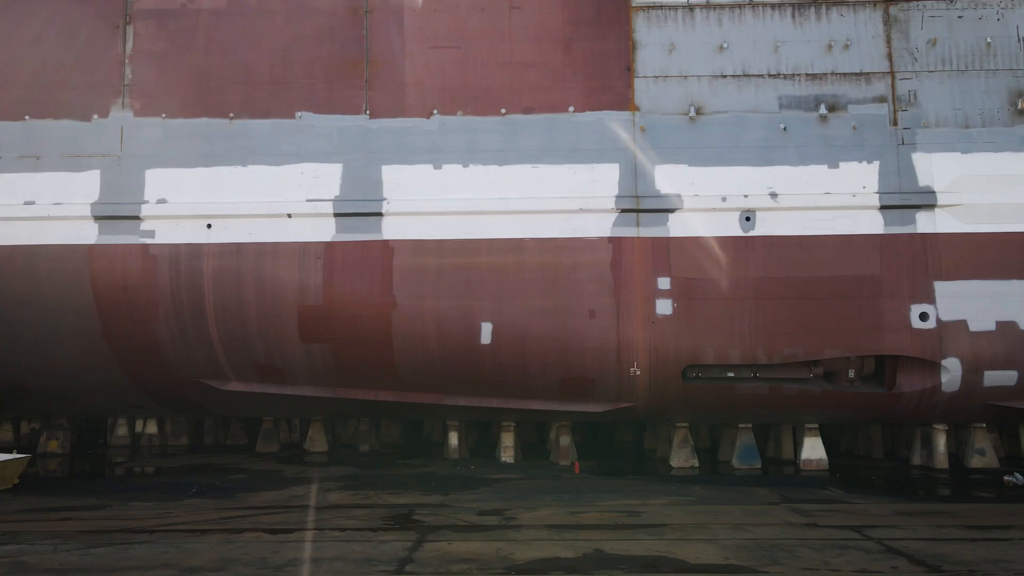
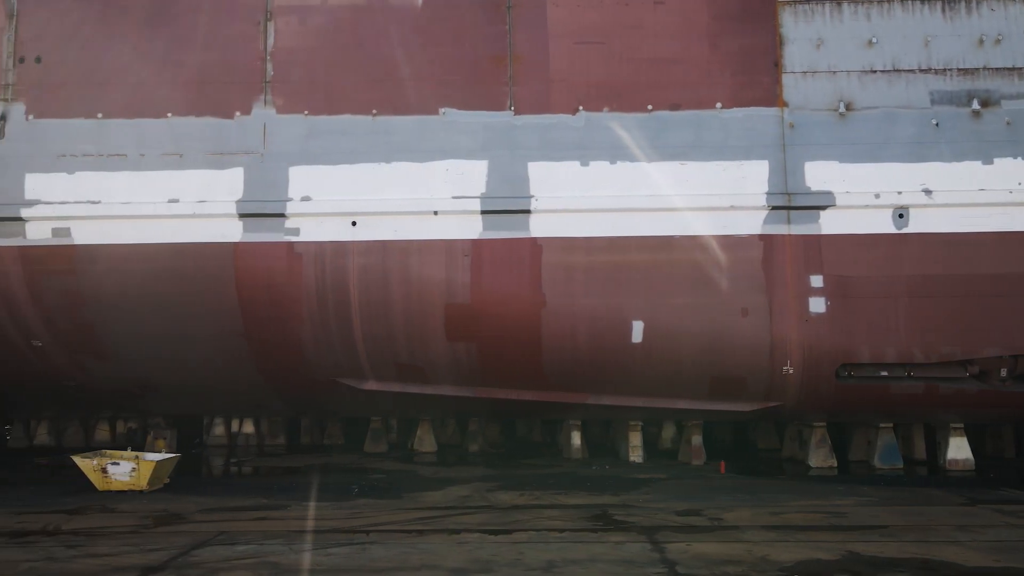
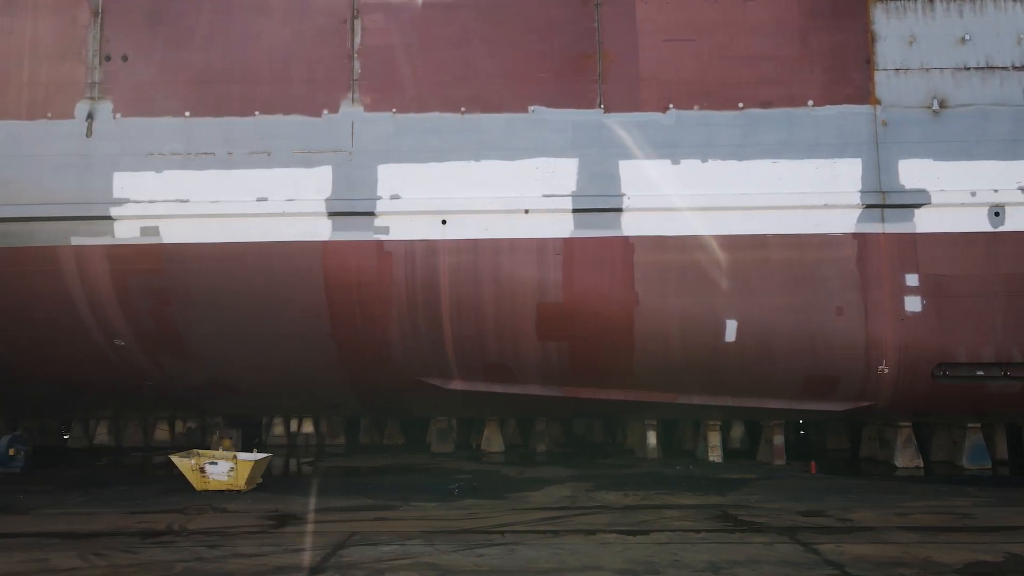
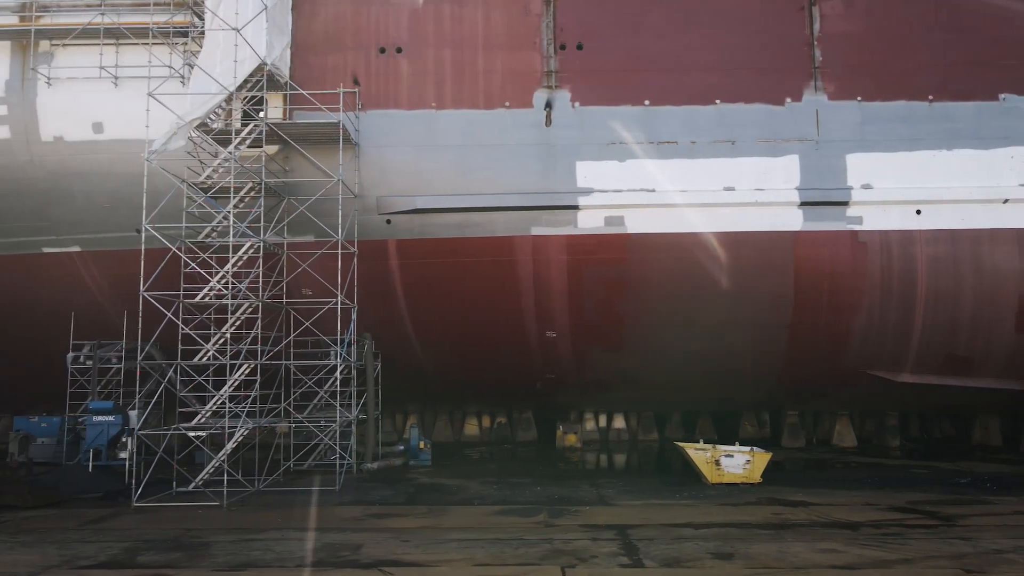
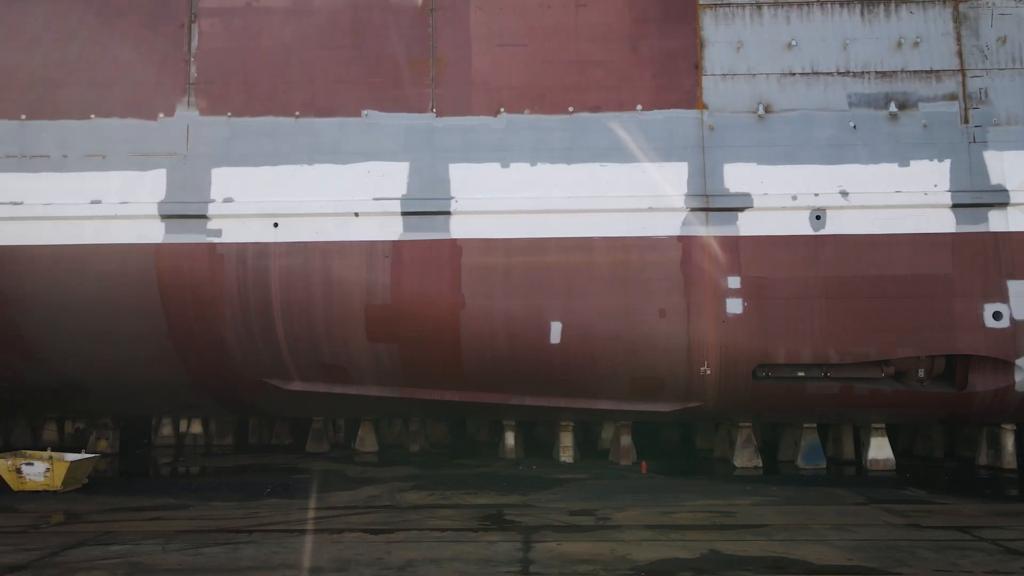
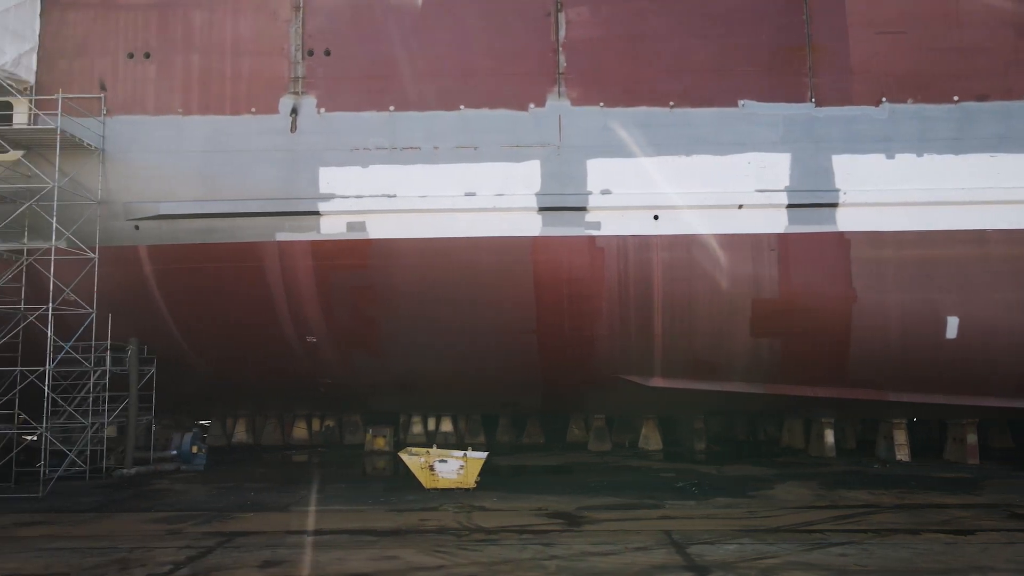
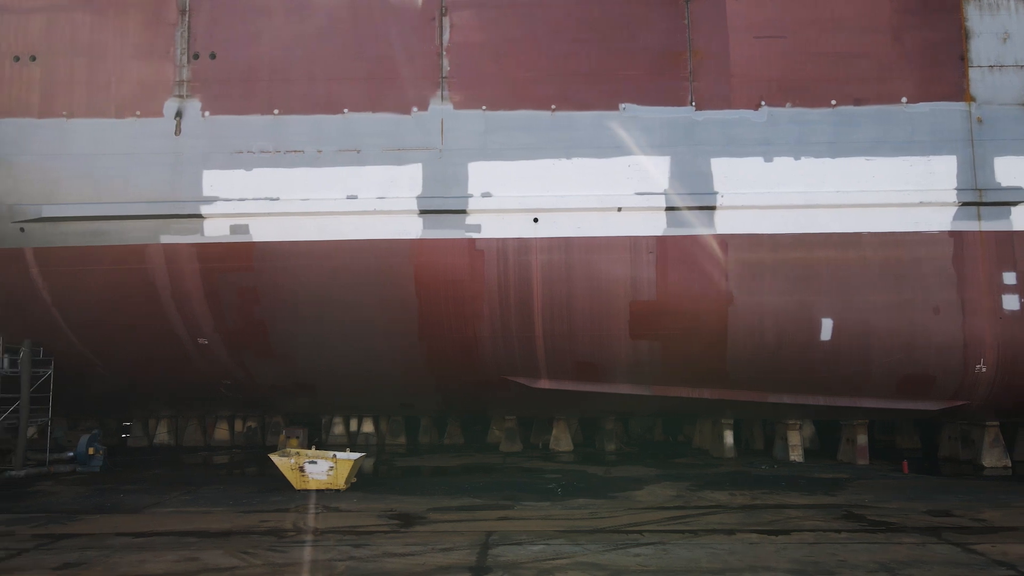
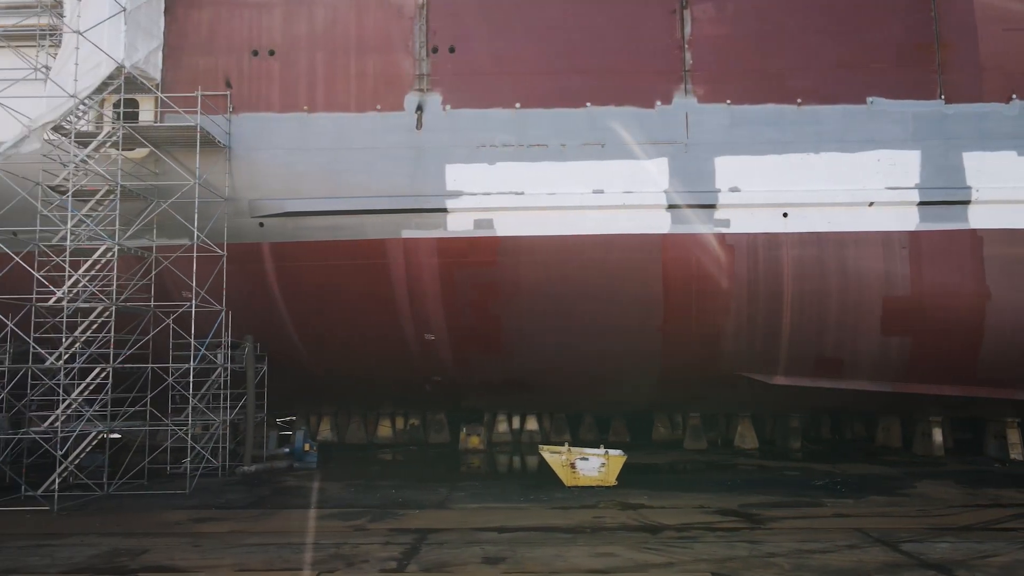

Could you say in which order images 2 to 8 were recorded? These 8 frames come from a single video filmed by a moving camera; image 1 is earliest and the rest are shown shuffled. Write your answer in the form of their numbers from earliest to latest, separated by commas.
5, 2, 3, 7, 6, 8, 4
